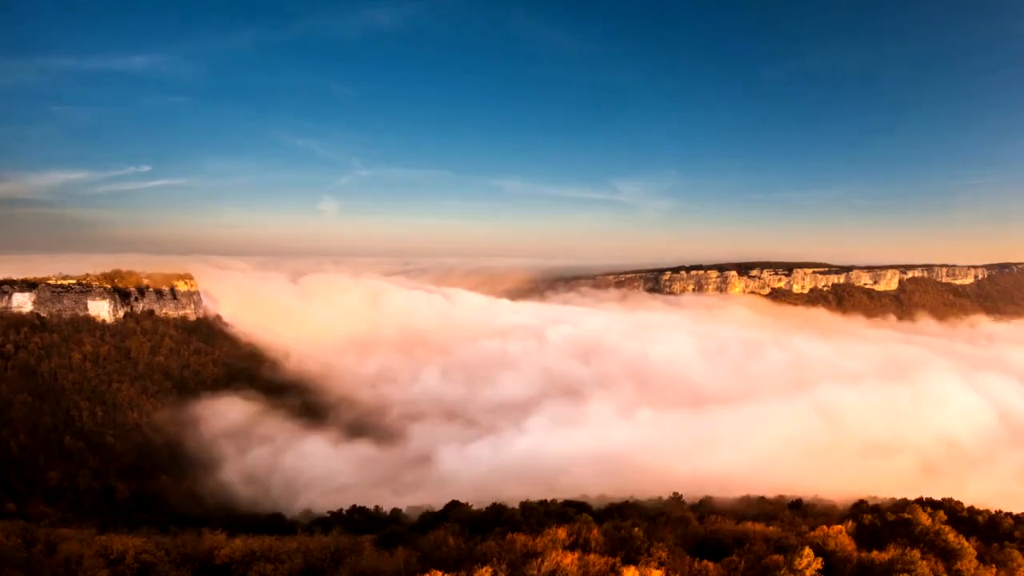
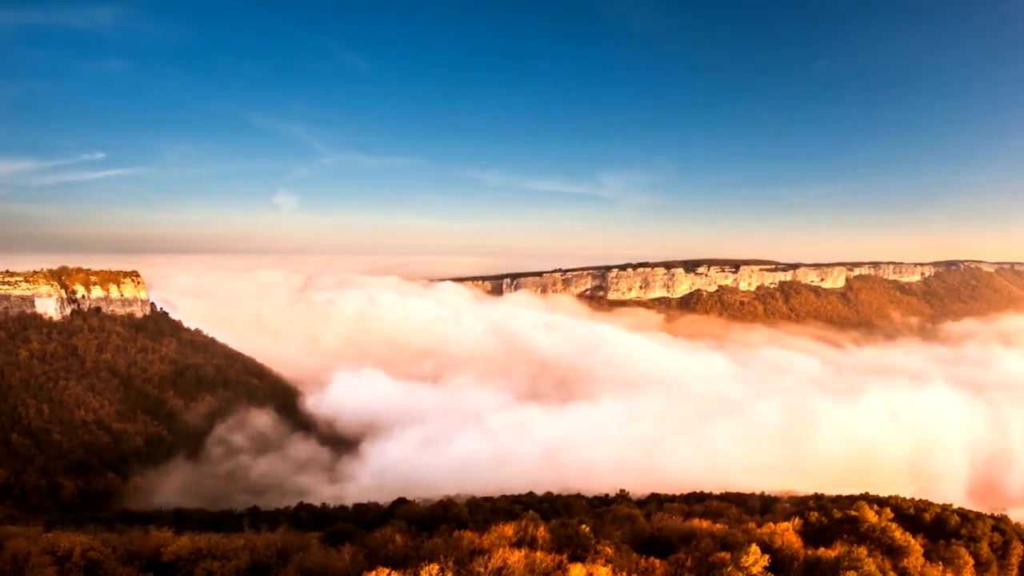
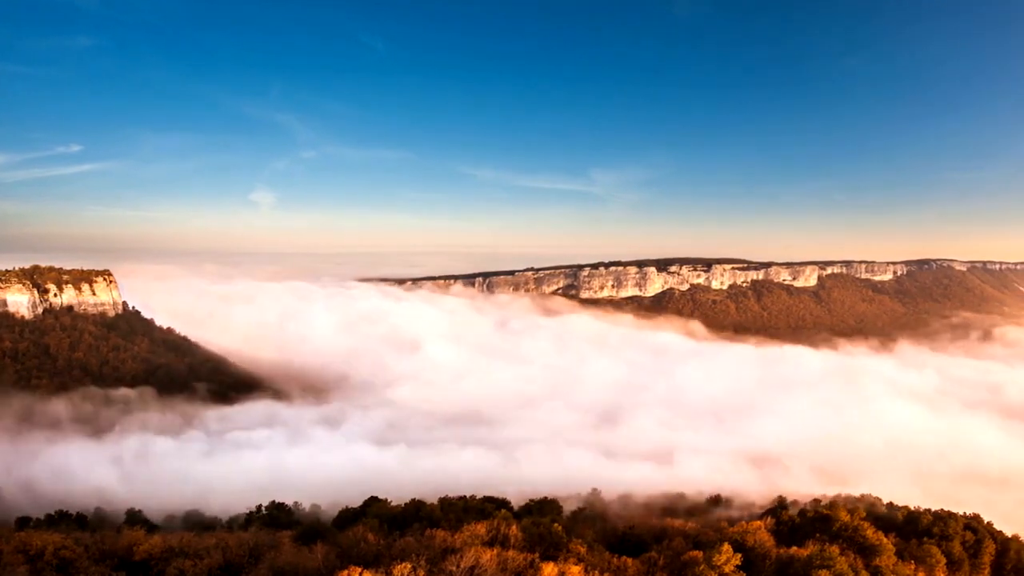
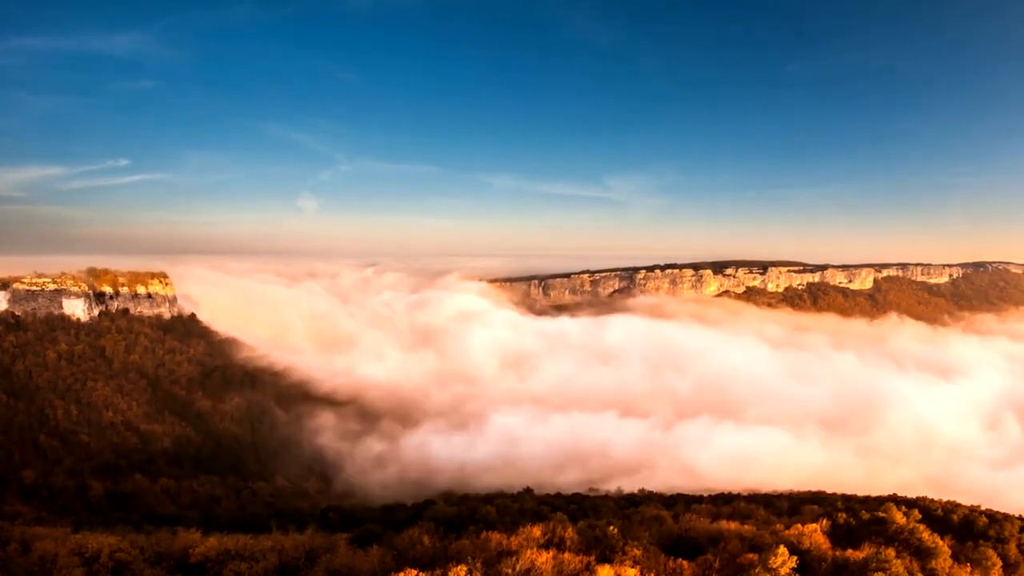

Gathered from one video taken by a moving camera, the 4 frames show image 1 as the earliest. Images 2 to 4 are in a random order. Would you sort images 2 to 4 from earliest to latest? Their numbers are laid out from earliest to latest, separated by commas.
4, 2, 3
